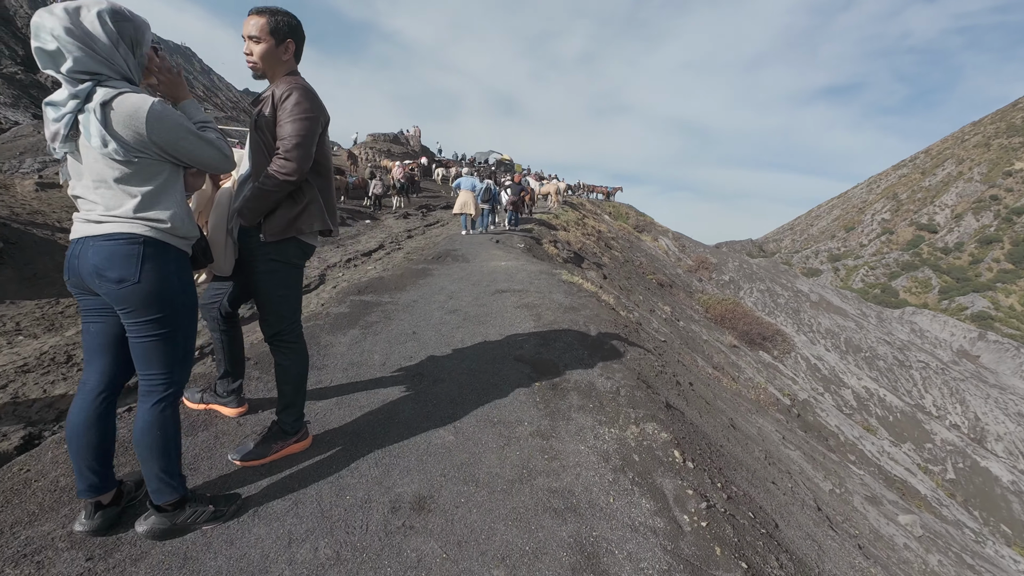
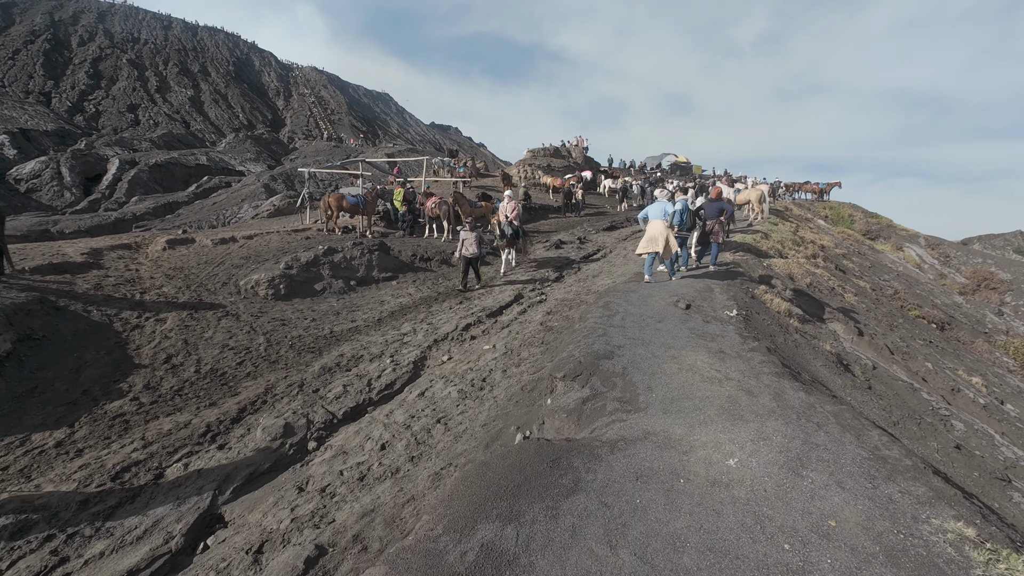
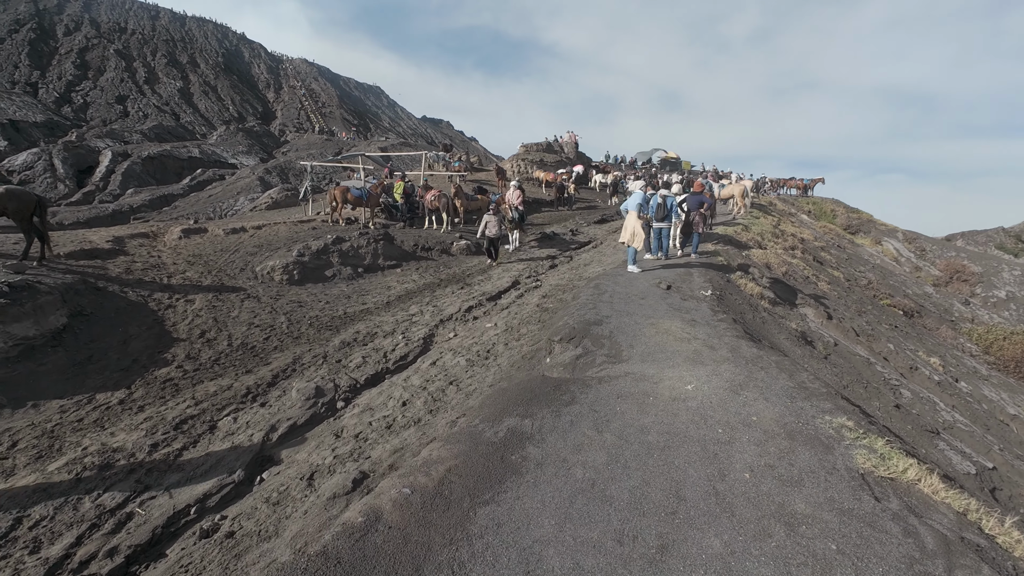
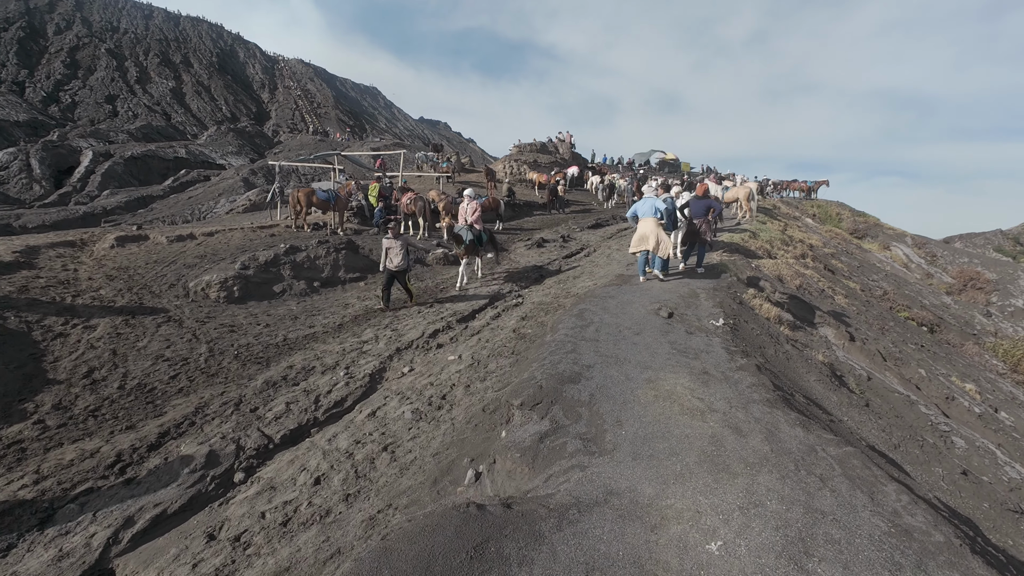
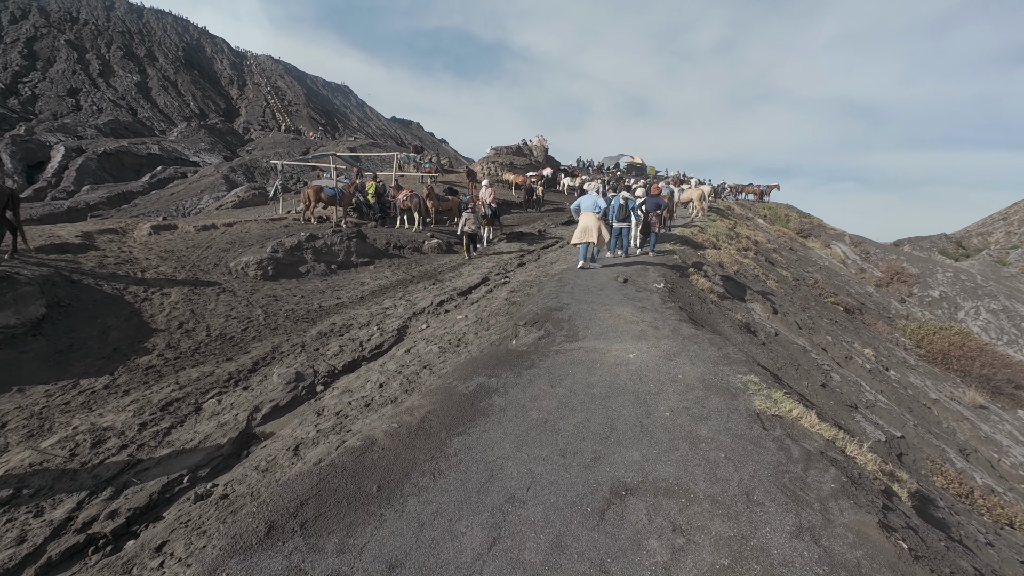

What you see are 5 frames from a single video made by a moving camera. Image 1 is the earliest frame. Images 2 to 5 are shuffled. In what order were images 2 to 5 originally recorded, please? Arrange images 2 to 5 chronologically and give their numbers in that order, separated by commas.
5, 3, 2, 4
